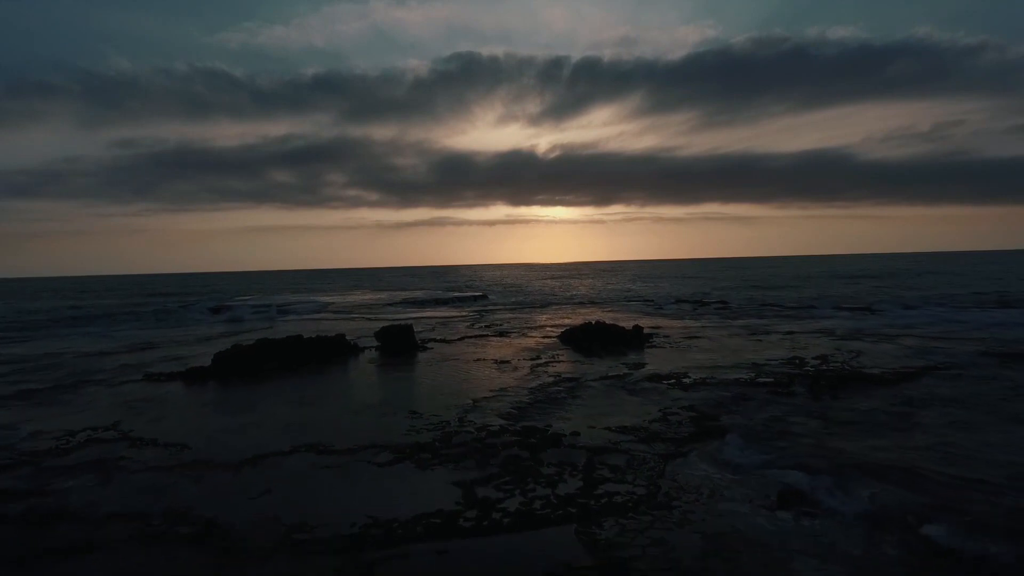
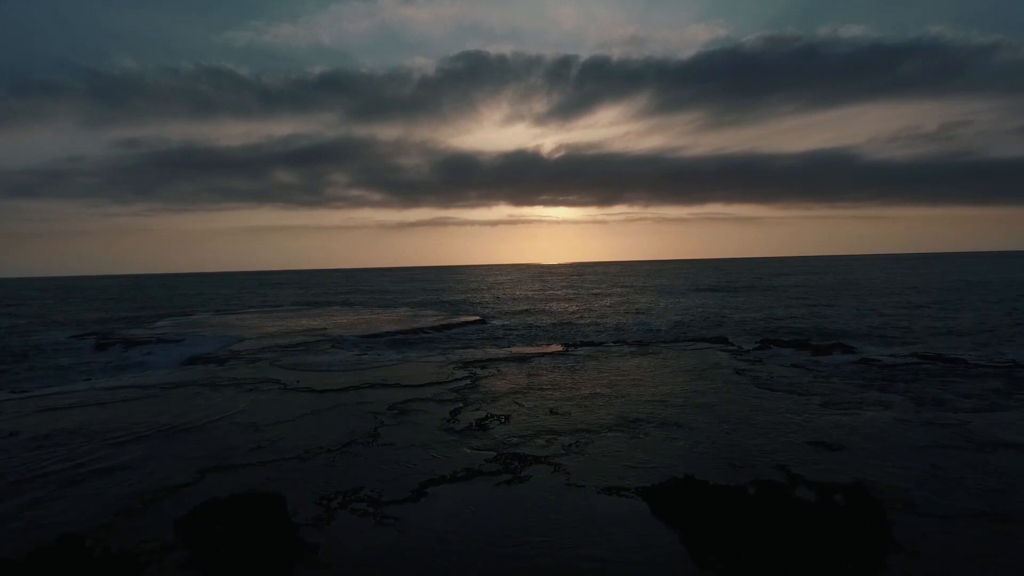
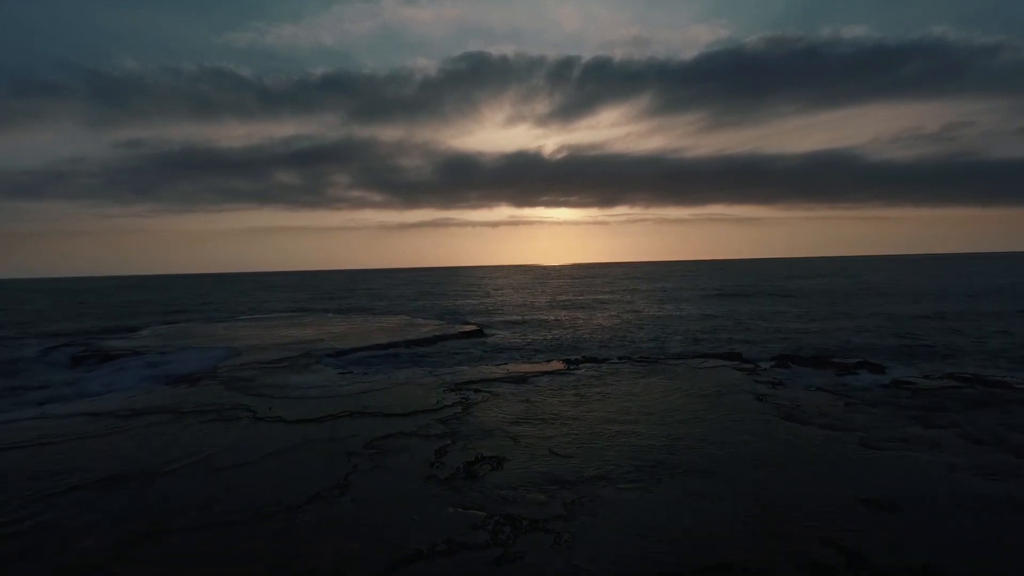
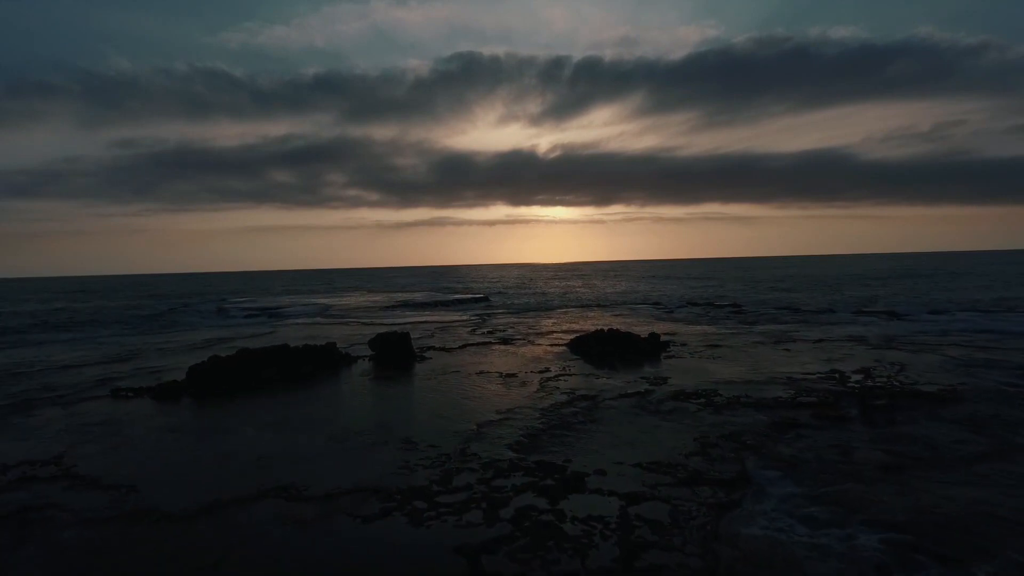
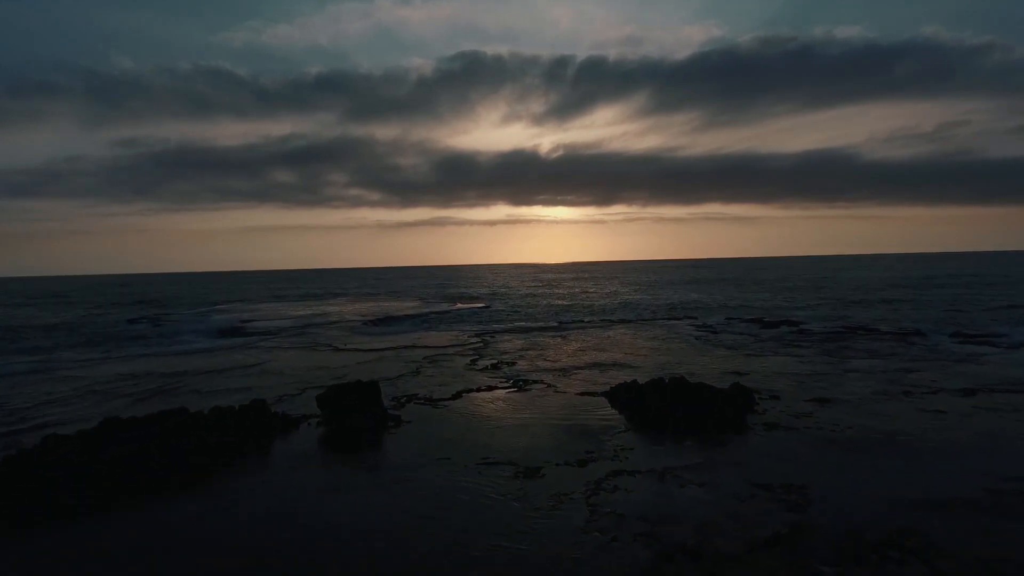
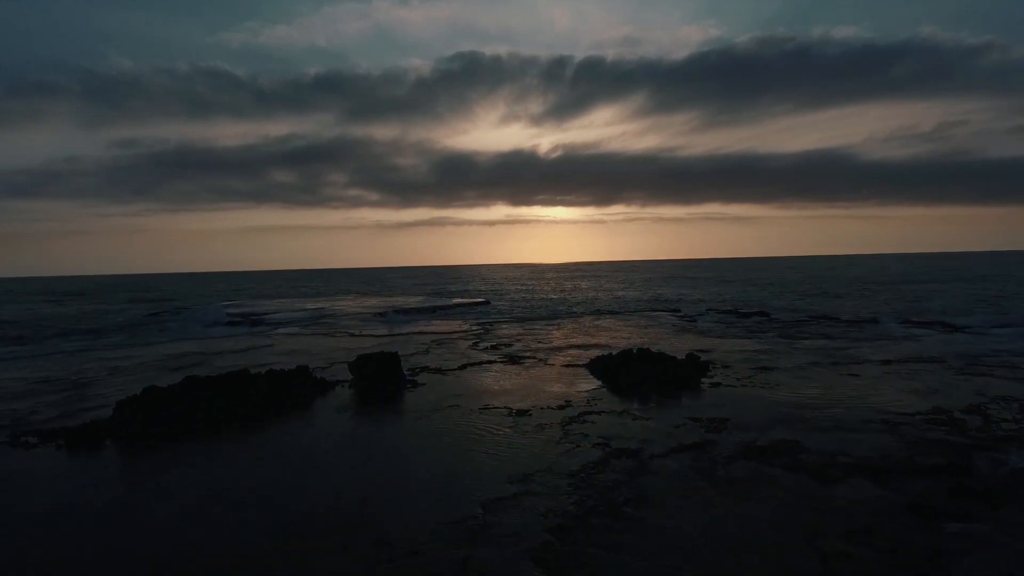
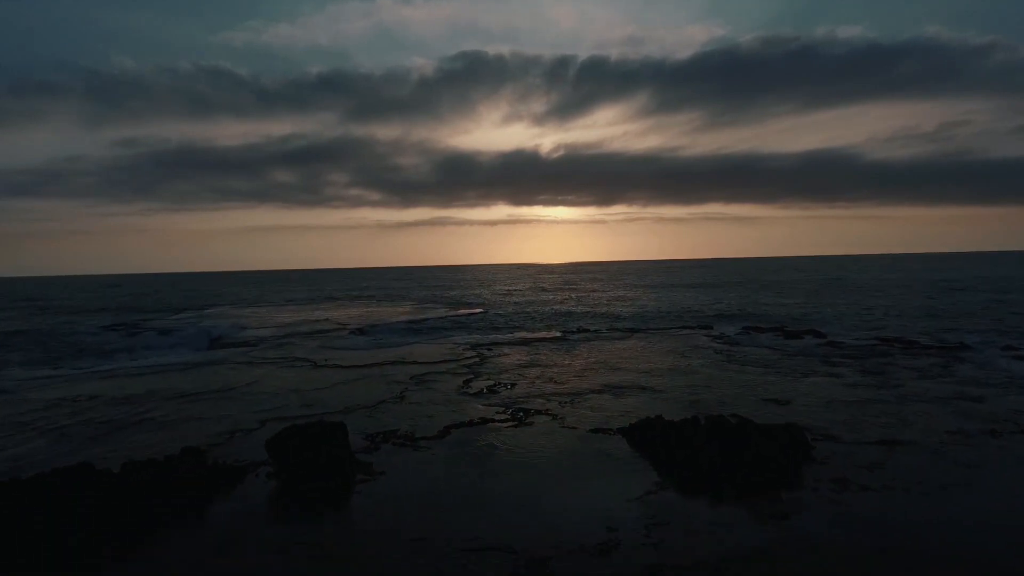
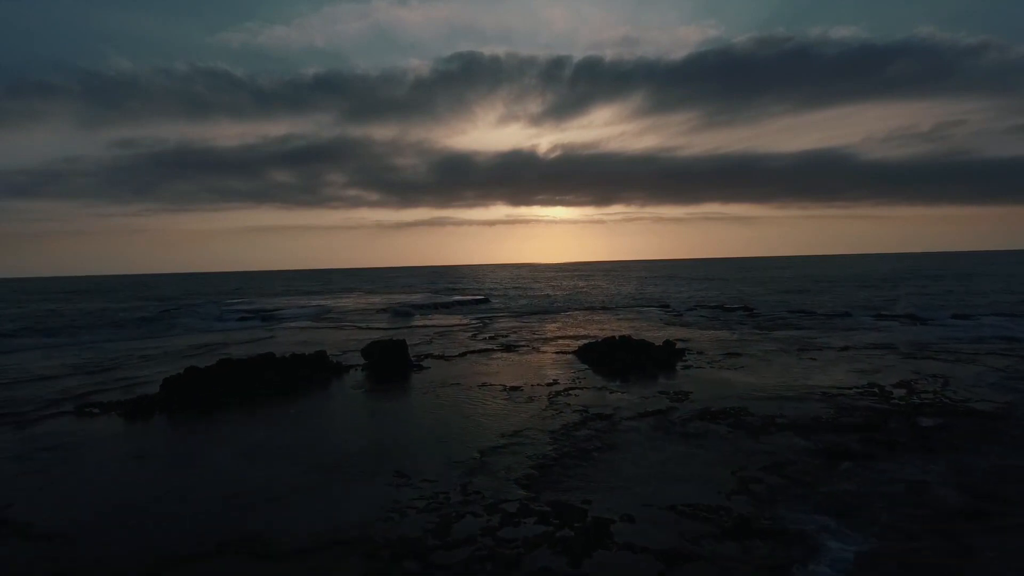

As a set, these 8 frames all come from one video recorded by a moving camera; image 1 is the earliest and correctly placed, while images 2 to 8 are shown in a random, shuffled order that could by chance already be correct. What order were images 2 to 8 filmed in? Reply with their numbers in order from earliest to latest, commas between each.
4, 8, 6, 5, 7, 2, 3
